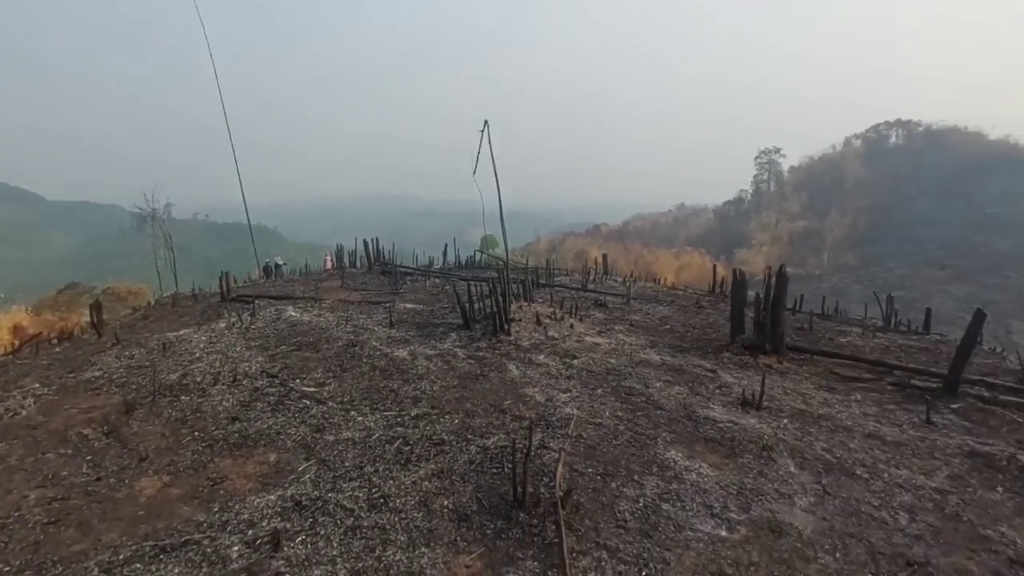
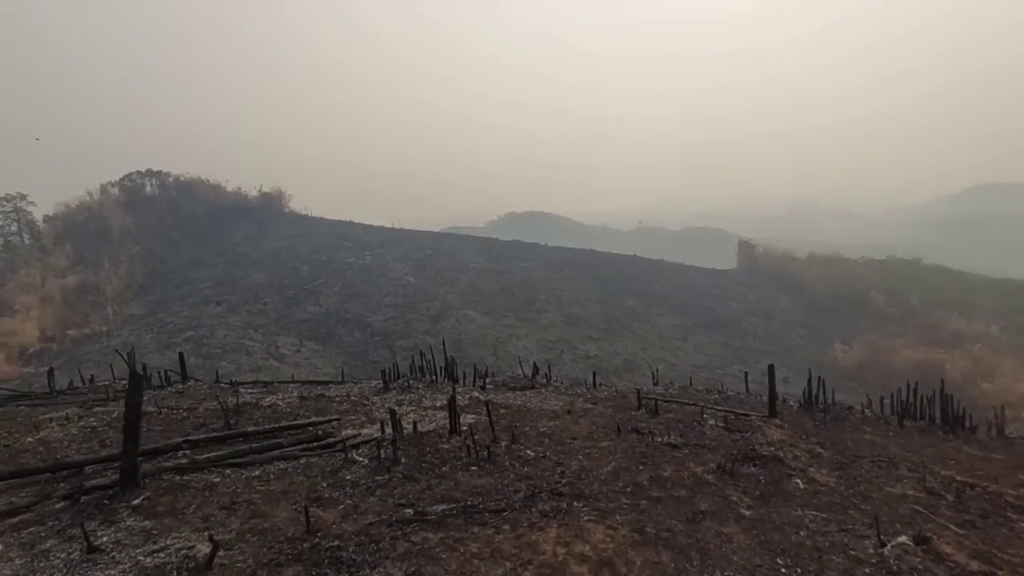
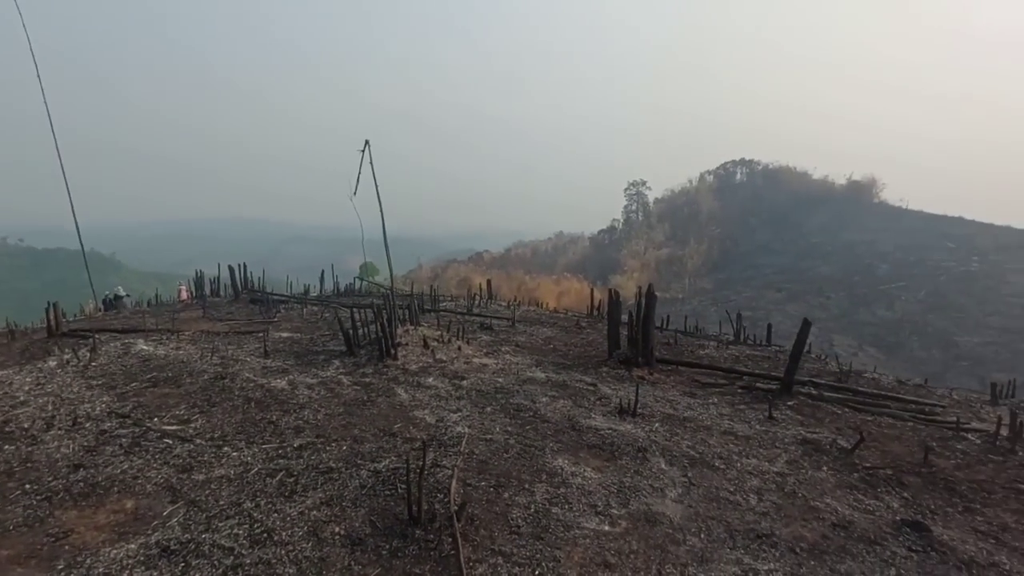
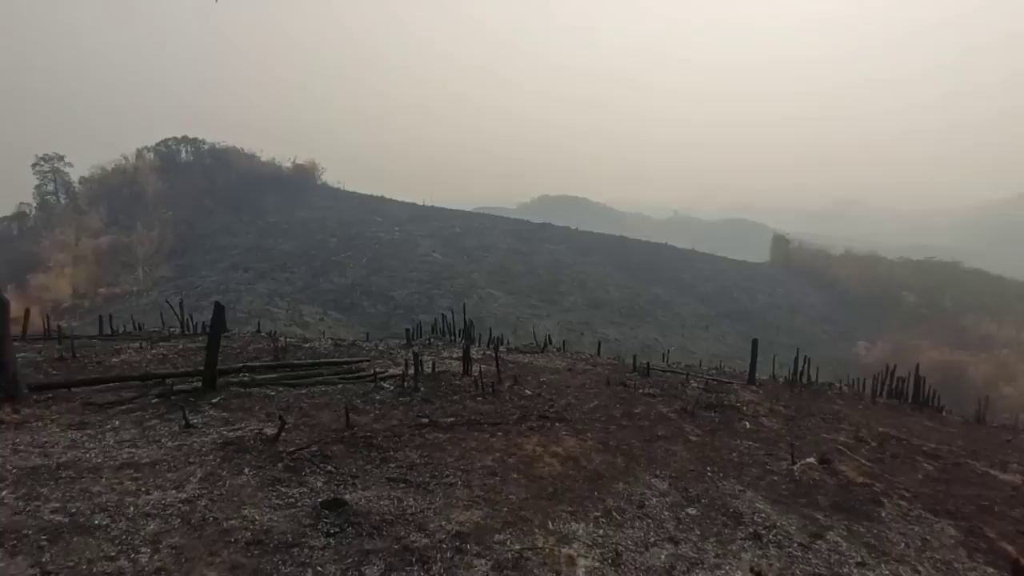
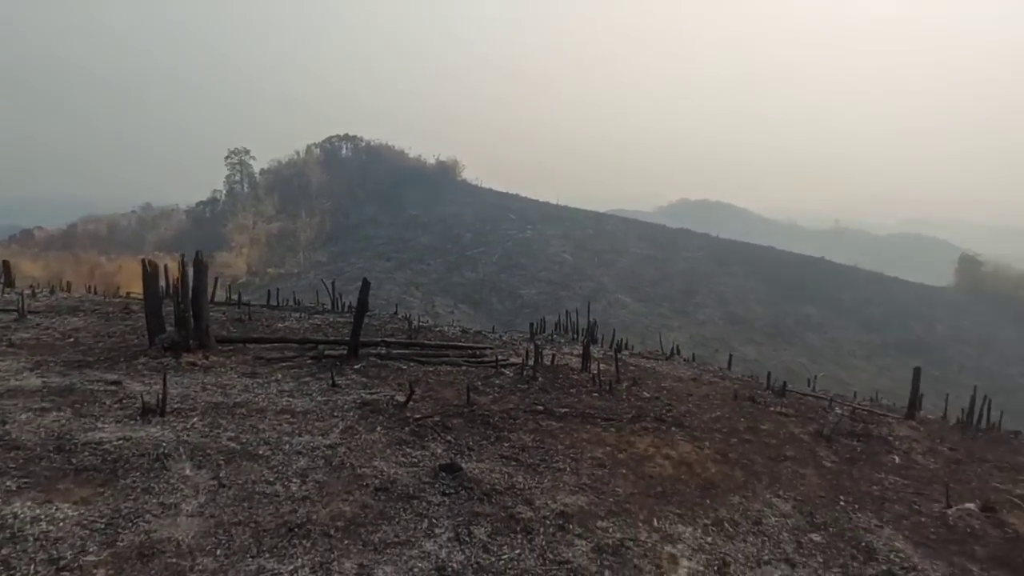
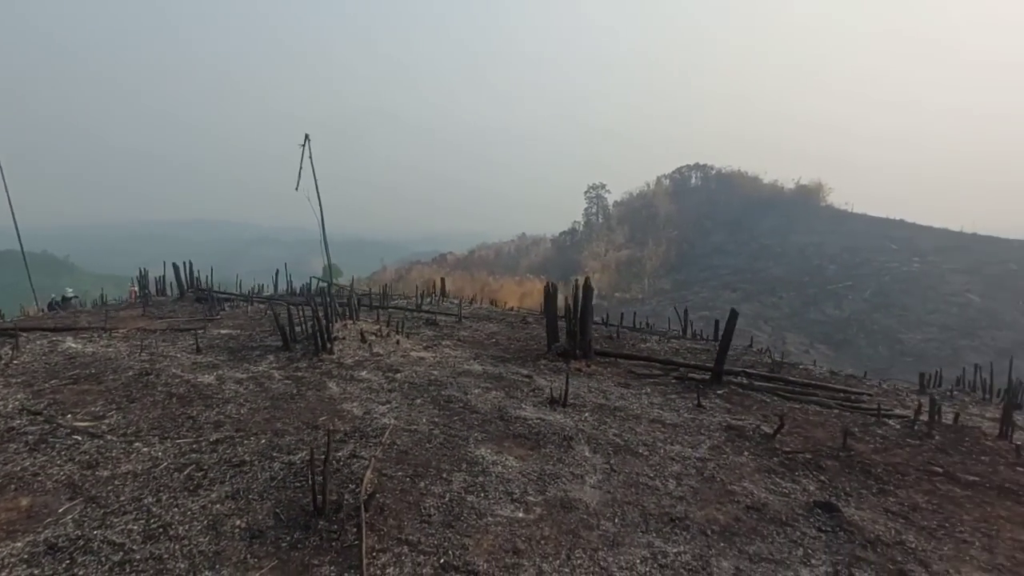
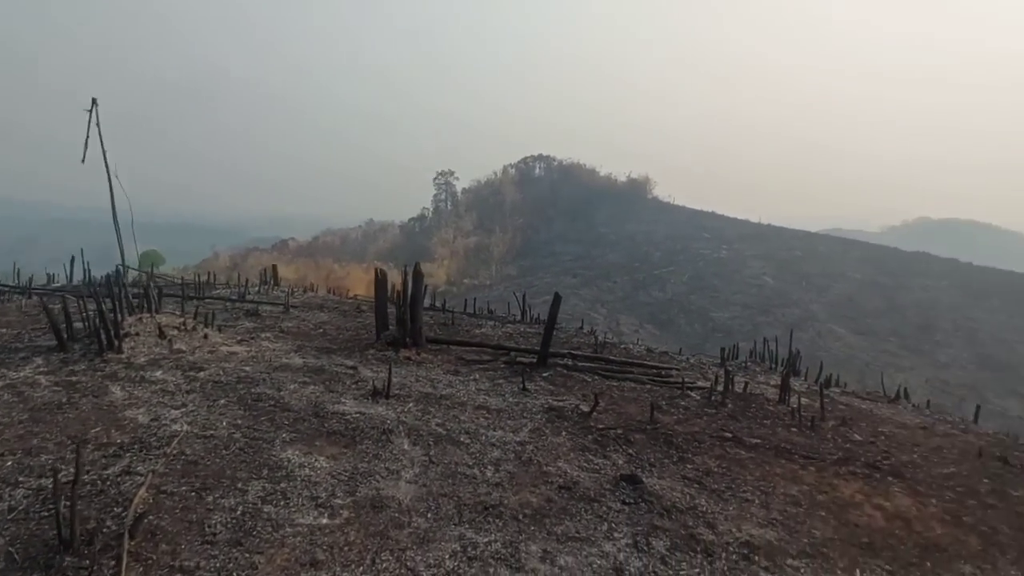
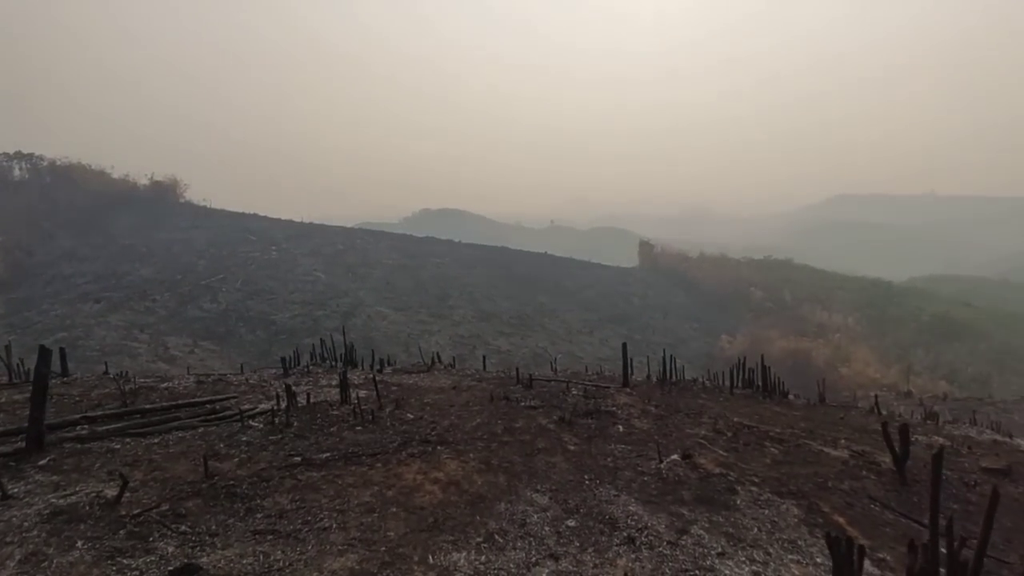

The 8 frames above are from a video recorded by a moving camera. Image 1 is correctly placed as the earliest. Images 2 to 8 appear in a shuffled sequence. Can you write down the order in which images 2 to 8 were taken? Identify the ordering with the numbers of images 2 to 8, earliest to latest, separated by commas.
3, 6, 7, 5, 4, 8, 2
